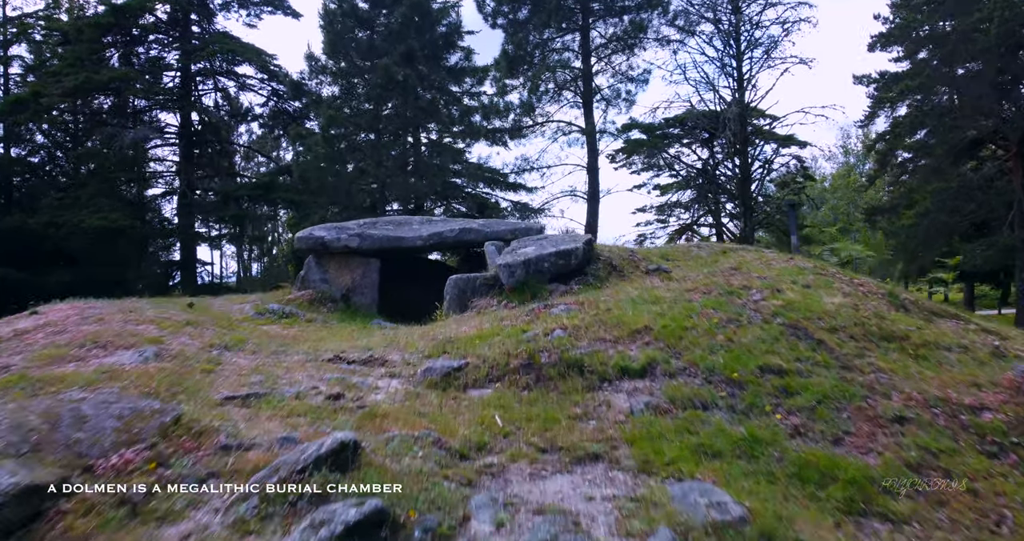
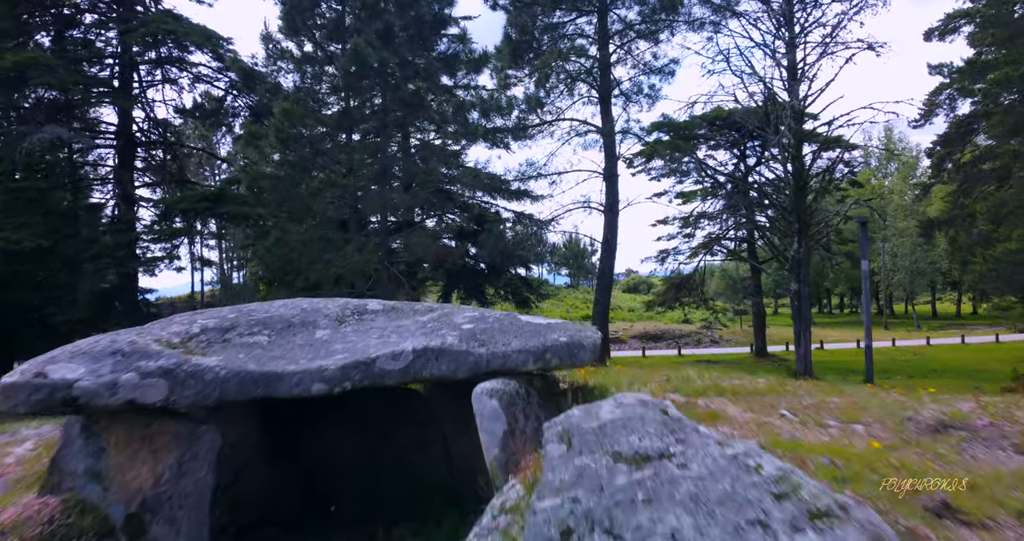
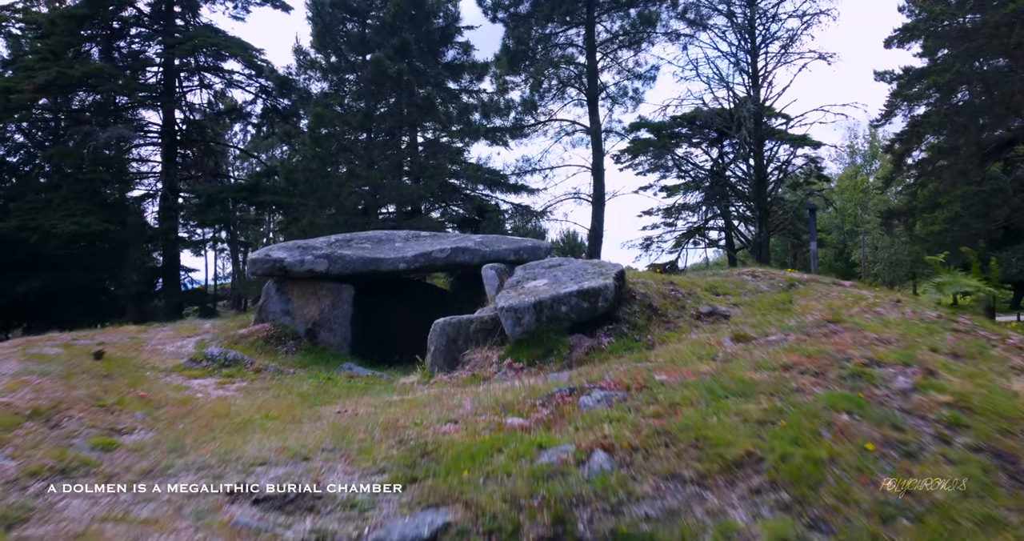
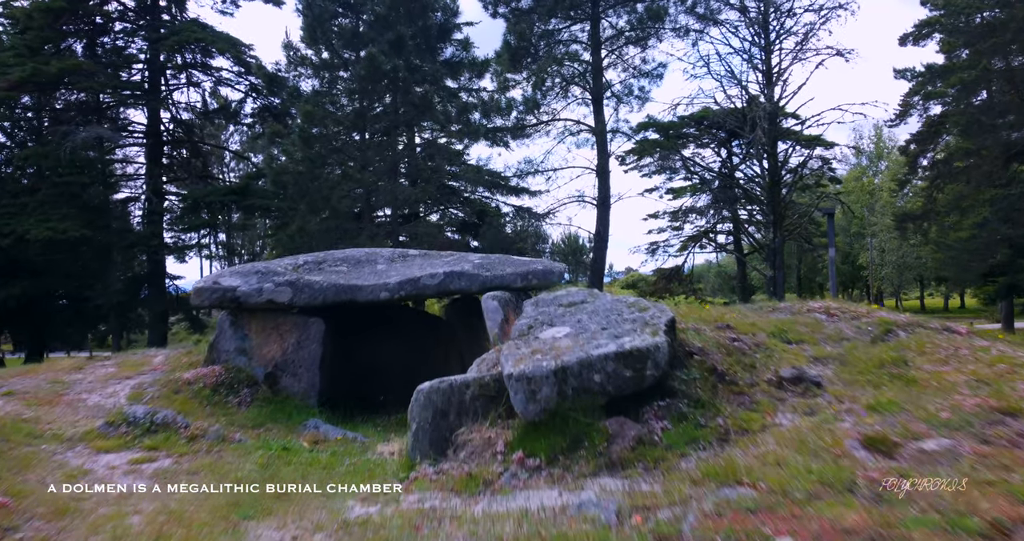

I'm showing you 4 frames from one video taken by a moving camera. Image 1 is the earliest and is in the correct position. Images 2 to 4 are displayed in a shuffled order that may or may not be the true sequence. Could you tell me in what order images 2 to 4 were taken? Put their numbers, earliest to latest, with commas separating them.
3, 4, 2
